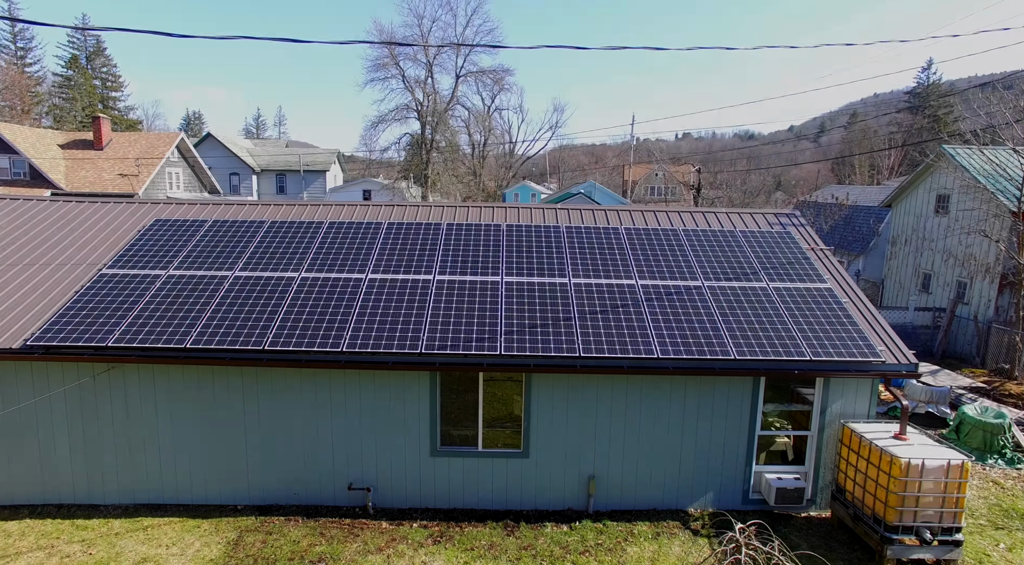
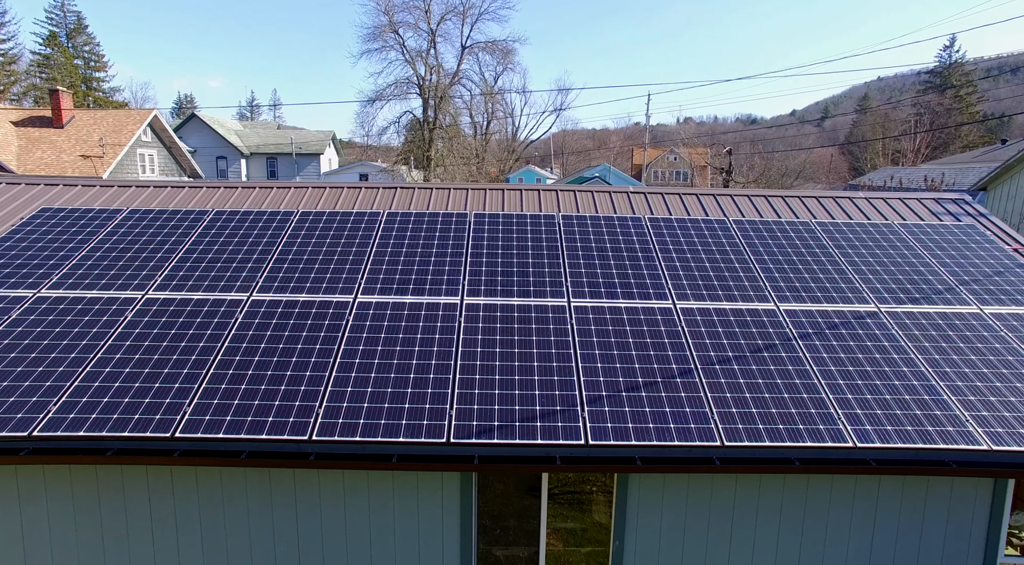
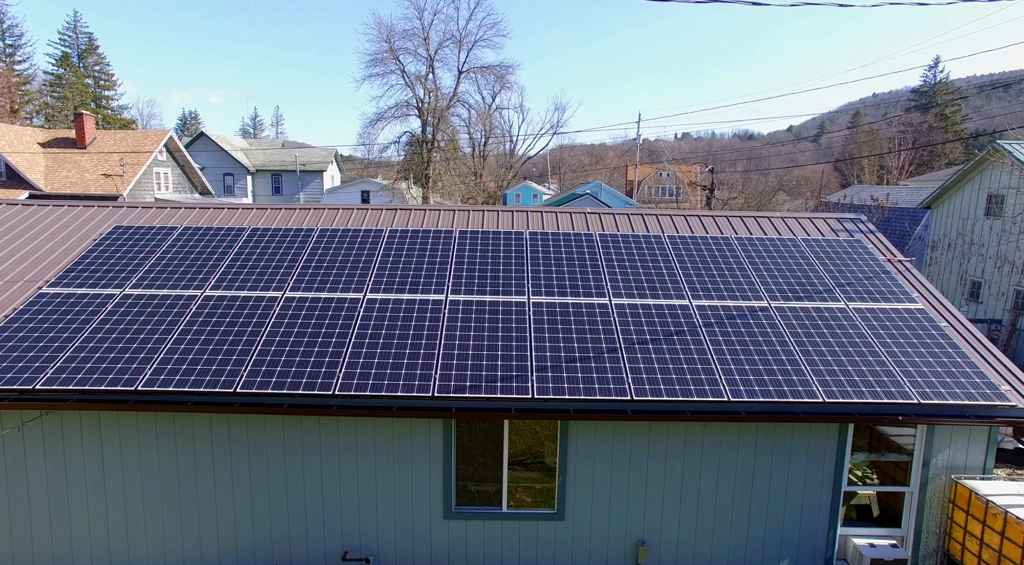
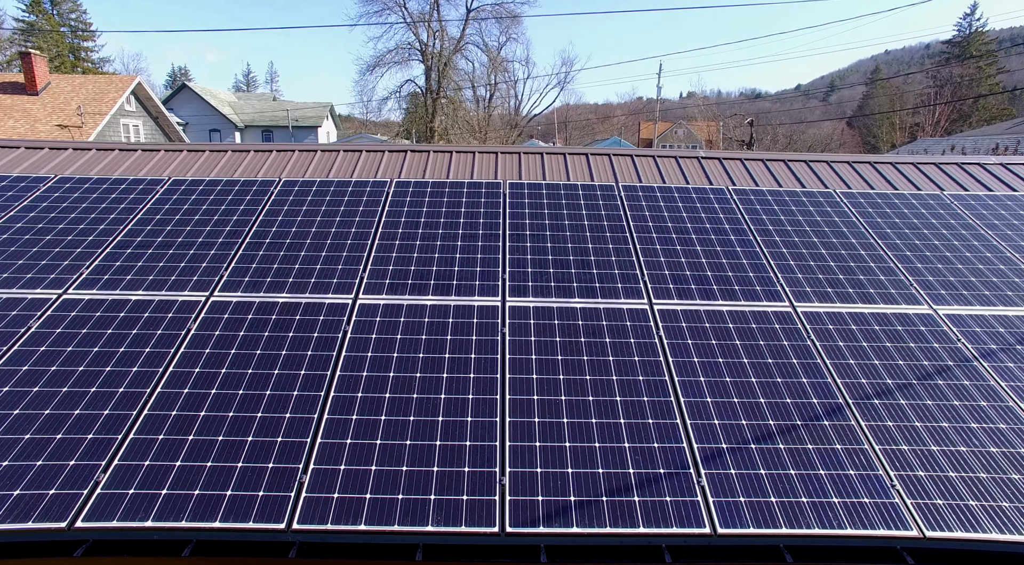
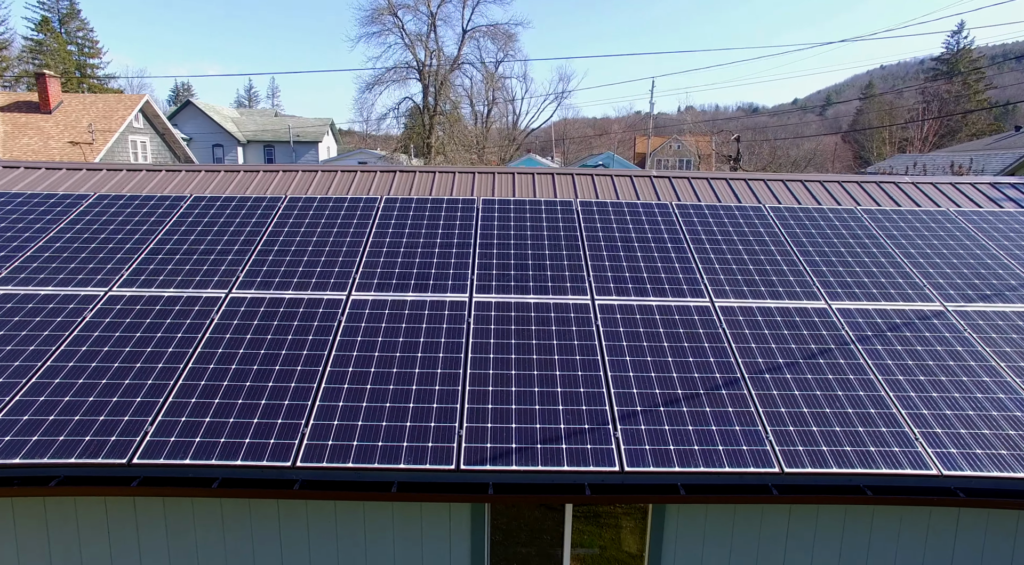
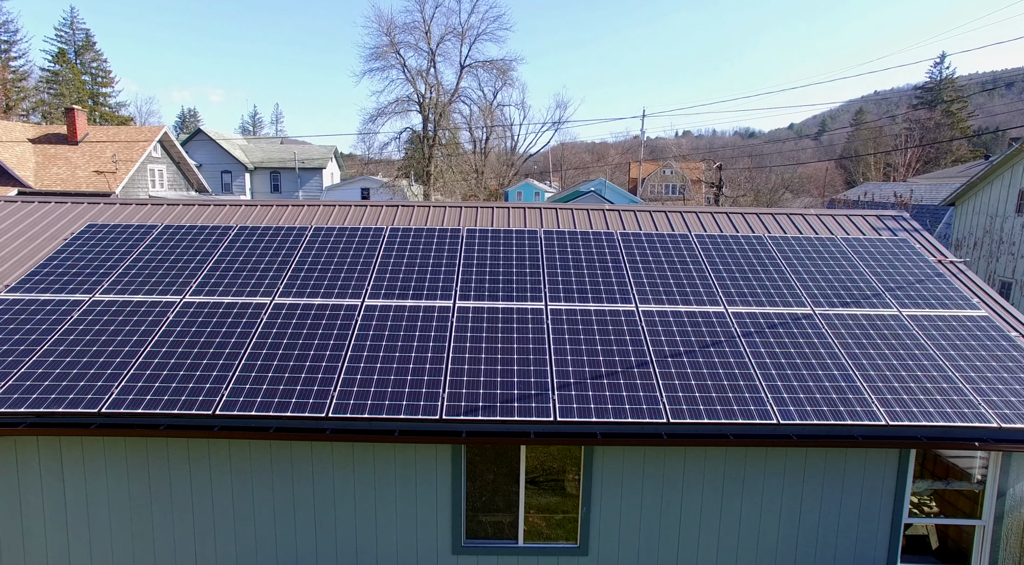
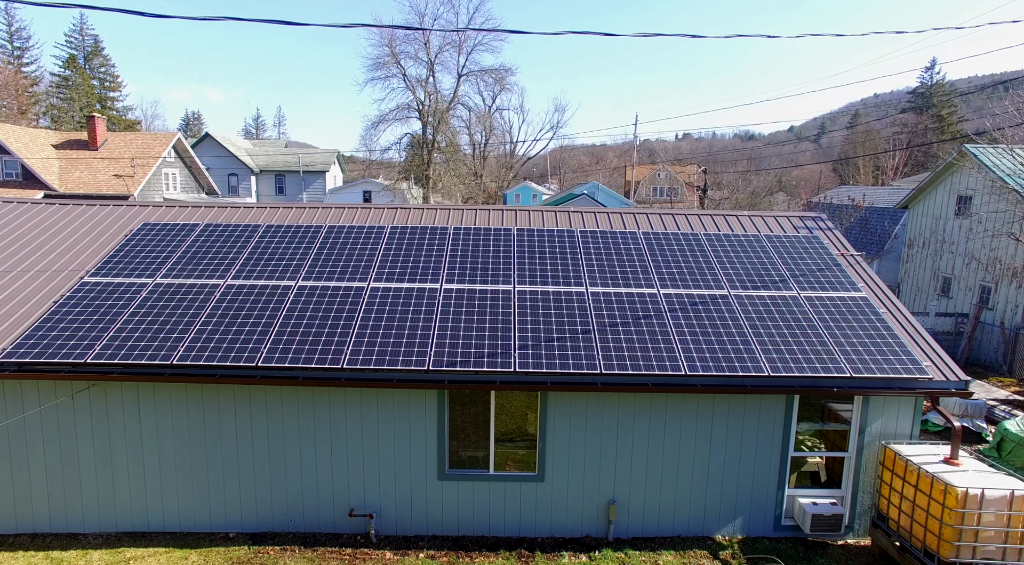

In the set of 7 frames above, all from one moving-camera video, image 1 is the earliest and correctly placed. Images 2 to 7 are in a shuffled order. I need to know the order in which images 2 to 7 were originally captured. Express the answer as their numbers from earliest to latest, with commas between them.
7, 3, 6, 2, 5, 4
